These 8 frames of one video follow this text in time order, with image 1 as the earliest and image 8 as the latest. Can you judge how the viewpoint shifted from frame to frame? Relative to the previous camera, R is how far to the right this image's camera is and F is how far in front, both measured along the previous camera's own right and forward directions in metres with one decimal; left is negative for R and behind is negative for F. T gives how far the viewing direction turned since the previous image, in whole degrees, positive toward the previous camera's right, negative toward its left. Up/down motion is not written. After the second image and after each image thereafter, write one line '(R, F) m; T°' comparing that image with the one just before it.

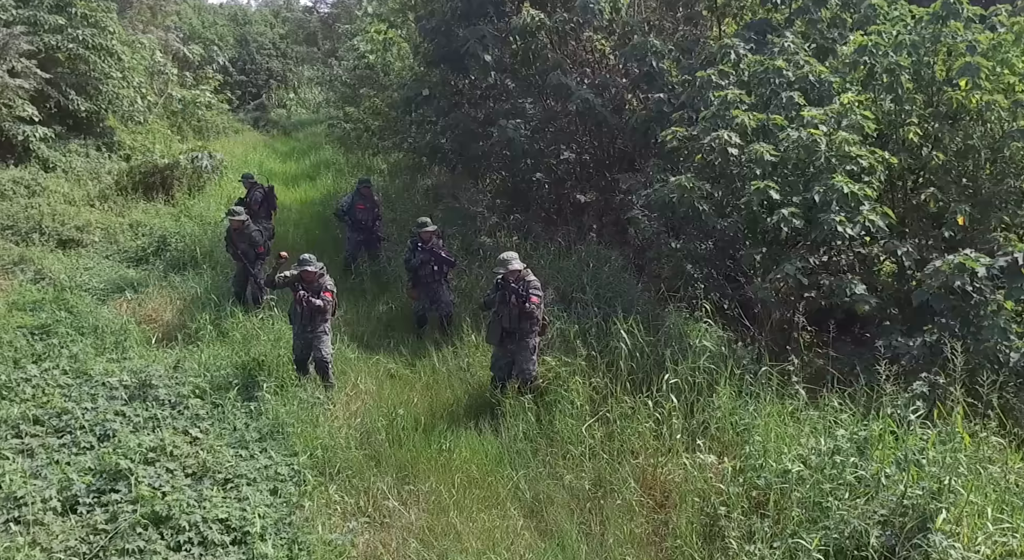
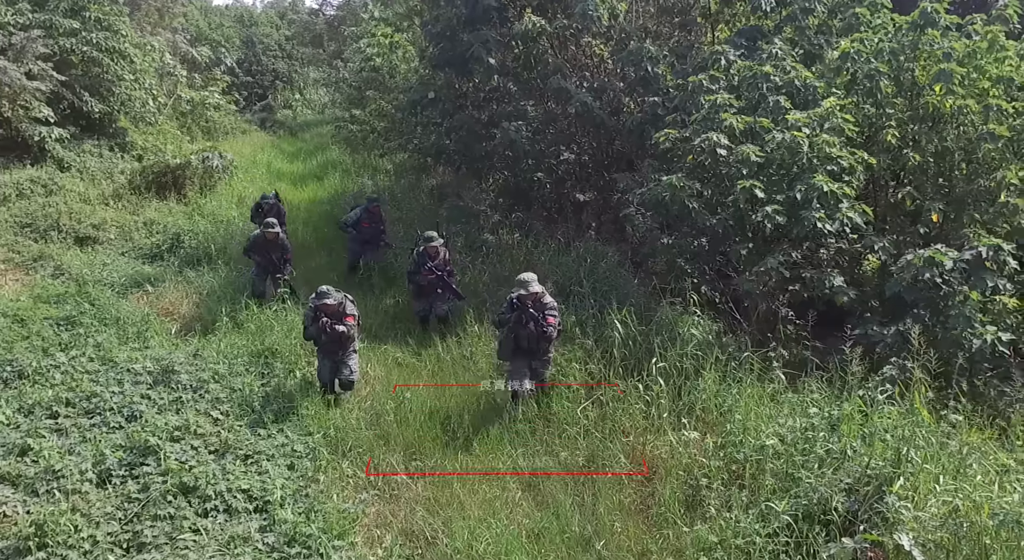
(0.0, -0.4) m; 0°
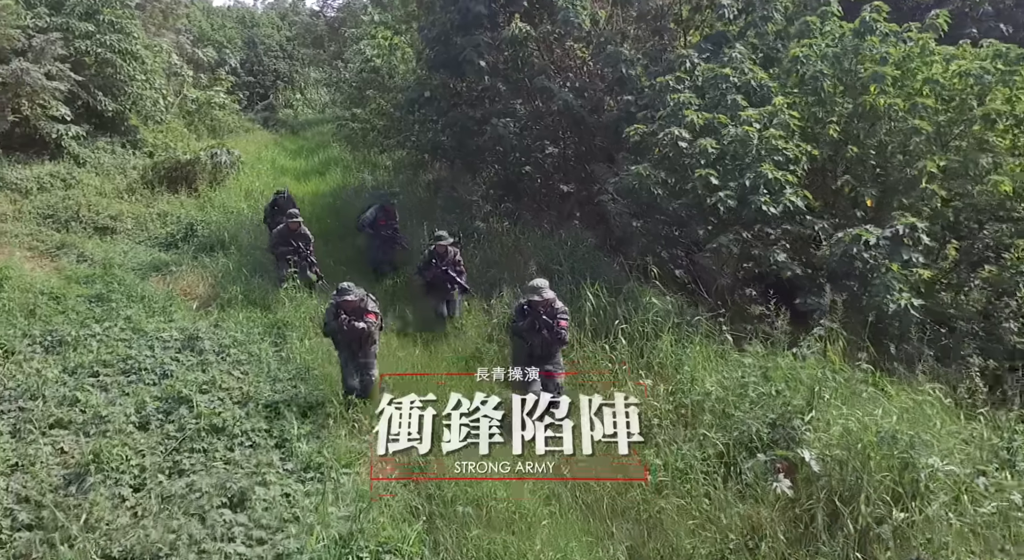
(+0.1, -0.9) m; 0°
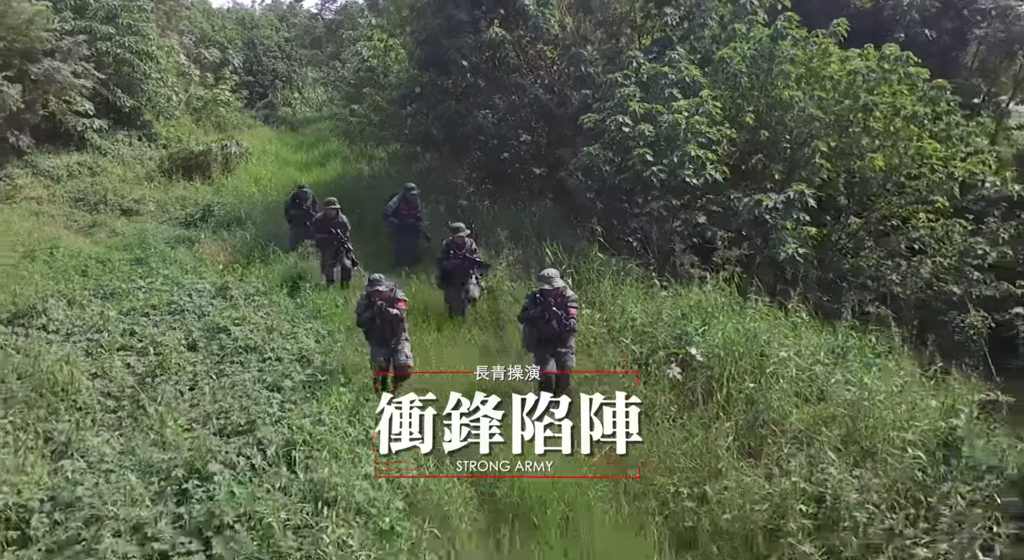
(+0.2, -1.7) m; 0°
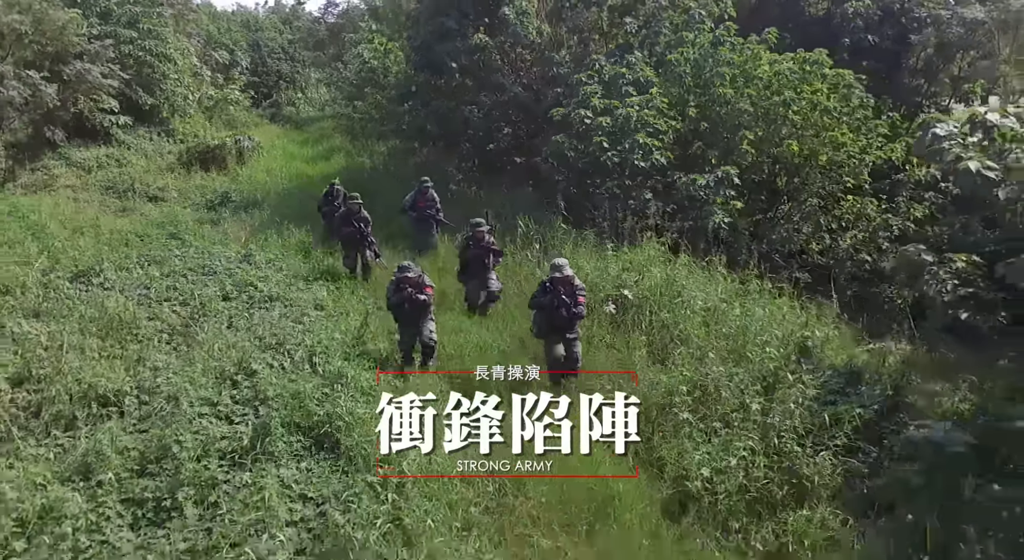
(+0.3, -1.7) m; 0°
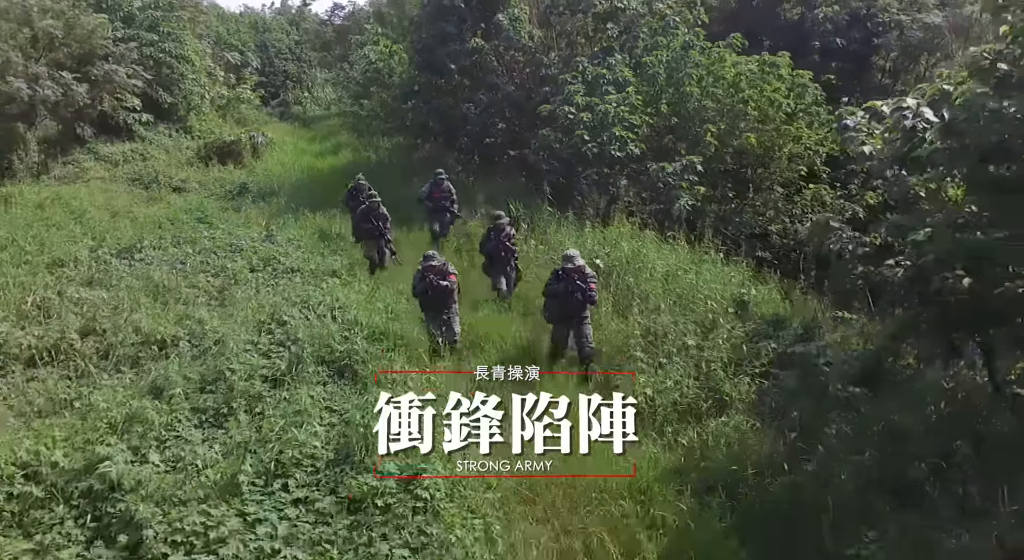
(+0.2, -1.4) m; 0°
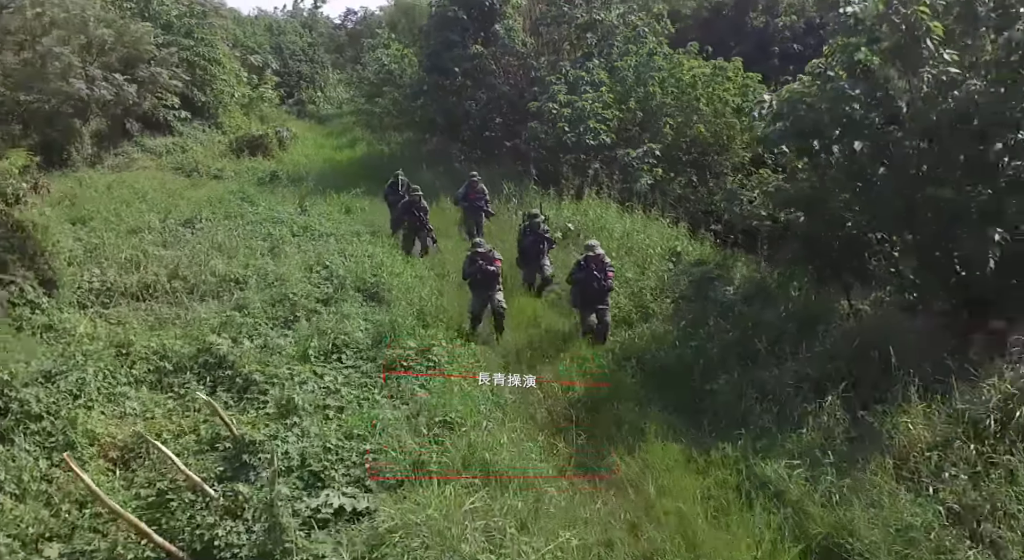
(+0.2, -2.5) m; 0°
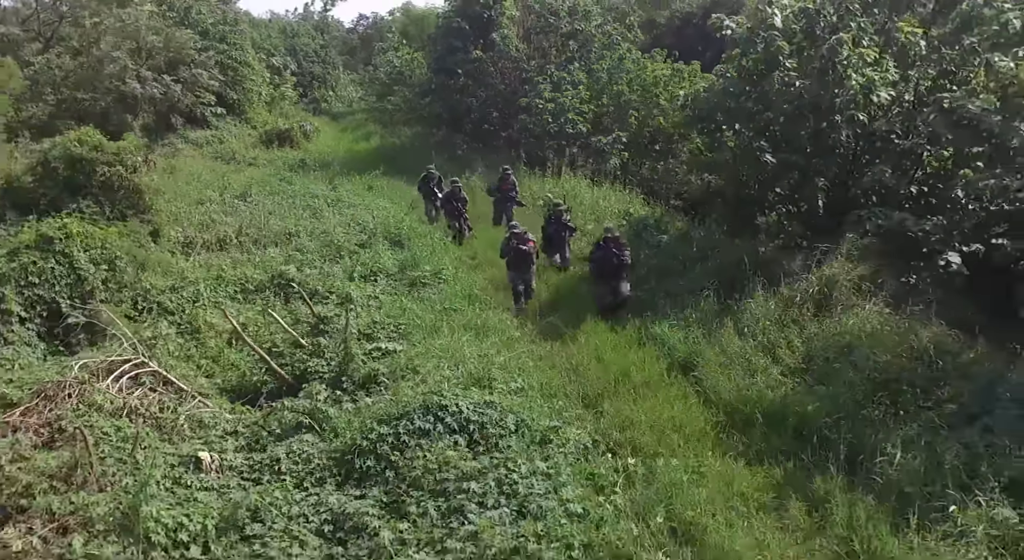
(+0.2, -3.2) m; 0°
